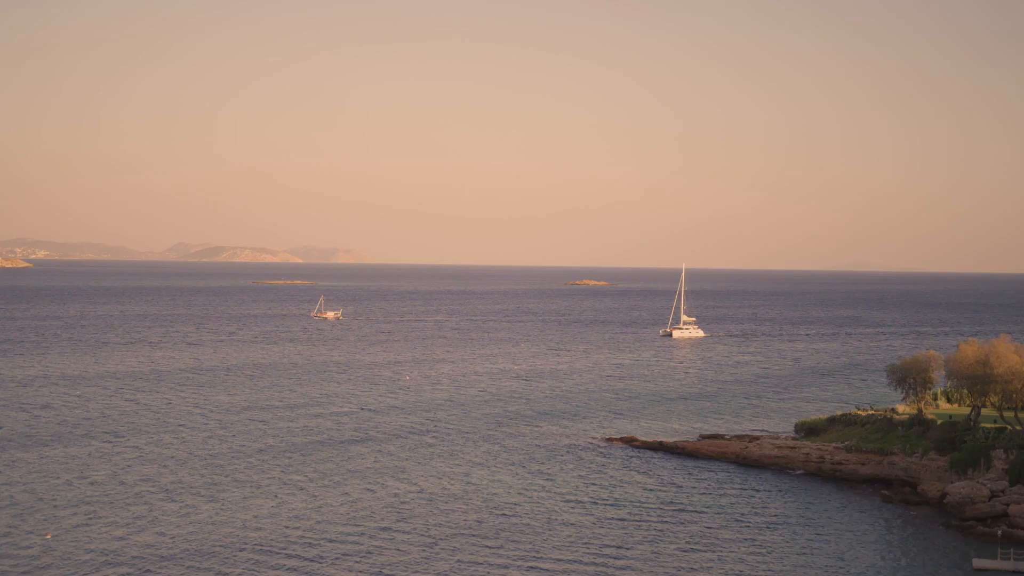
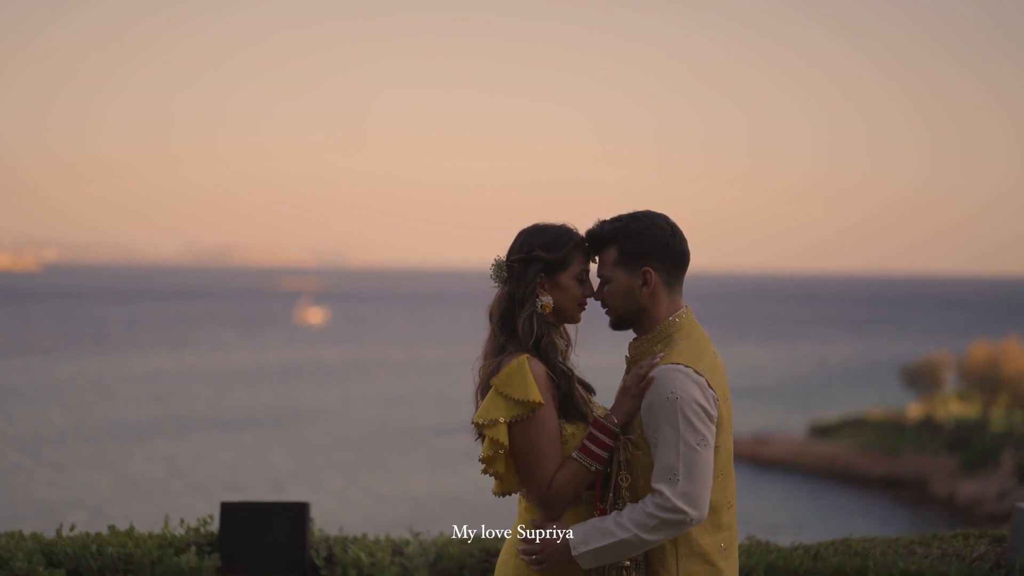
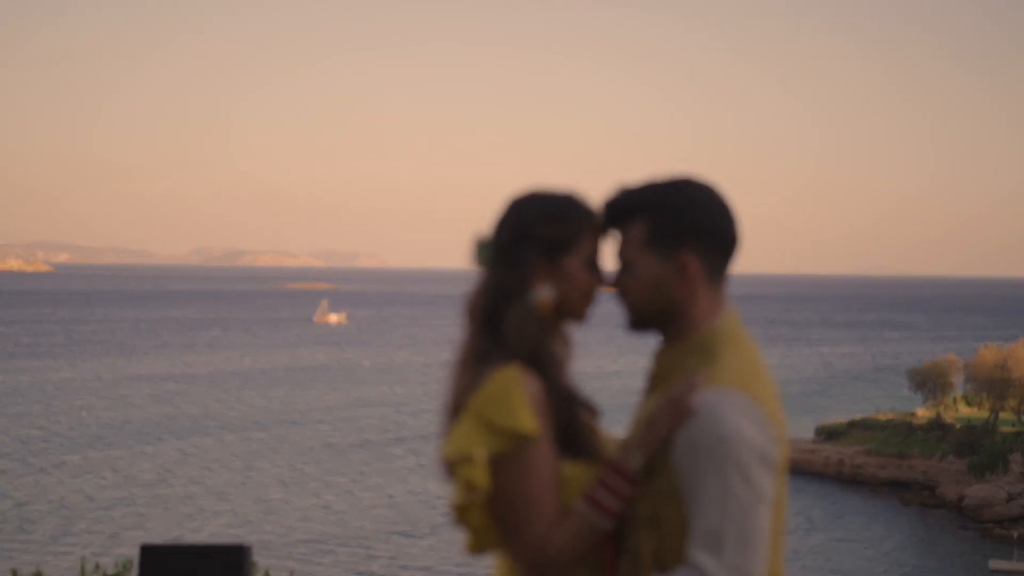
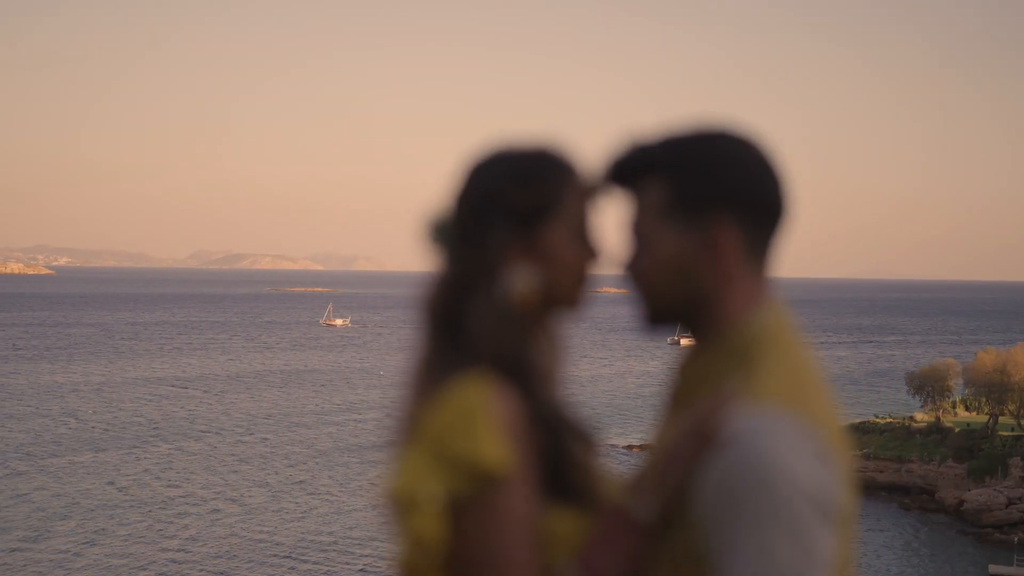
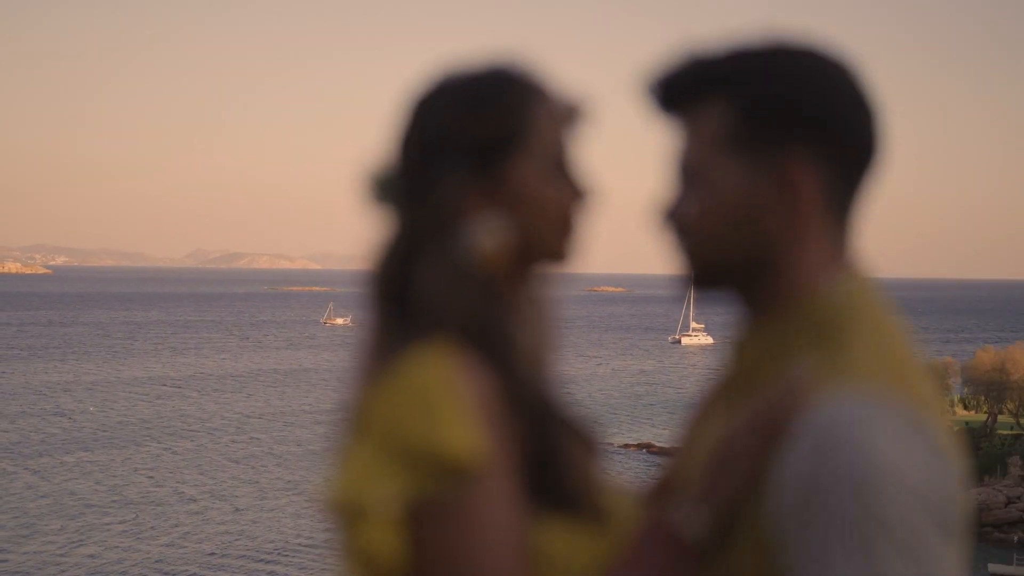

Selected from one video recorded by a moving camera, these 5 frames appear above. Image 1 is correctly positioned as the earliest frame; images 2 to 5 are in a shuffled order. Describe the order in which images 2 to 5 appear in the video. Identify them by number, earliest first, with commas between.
5, 4, 3, 2
